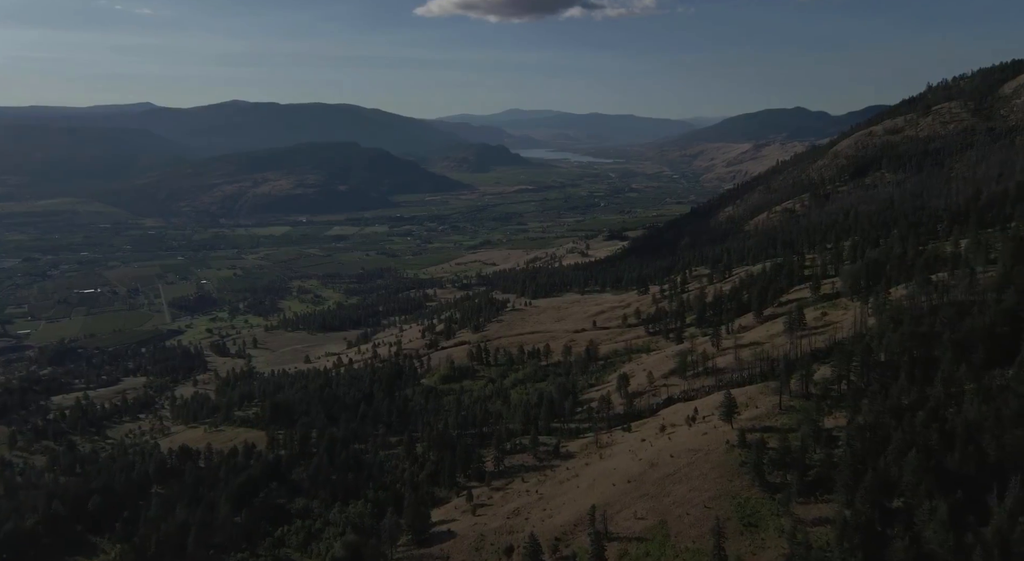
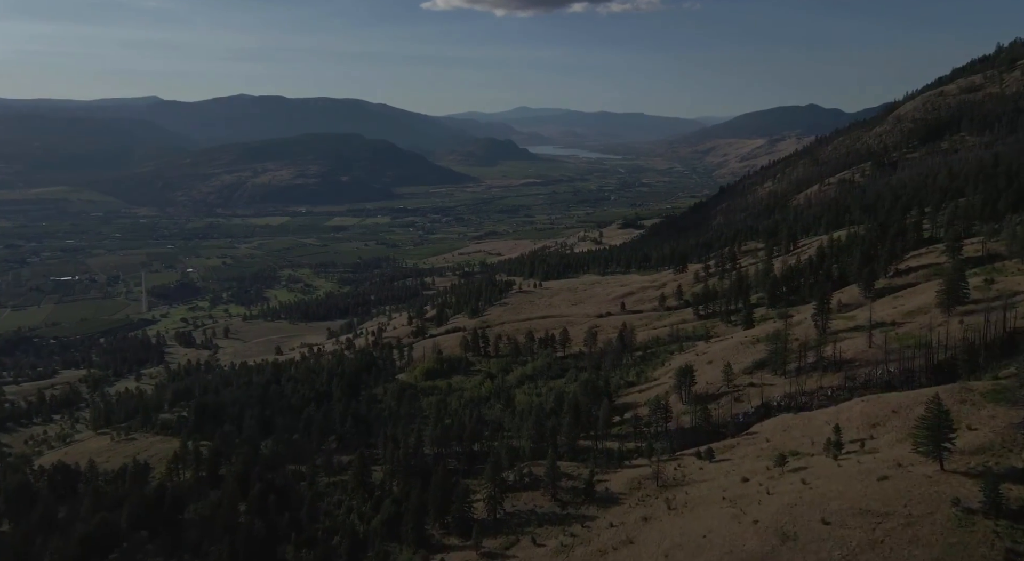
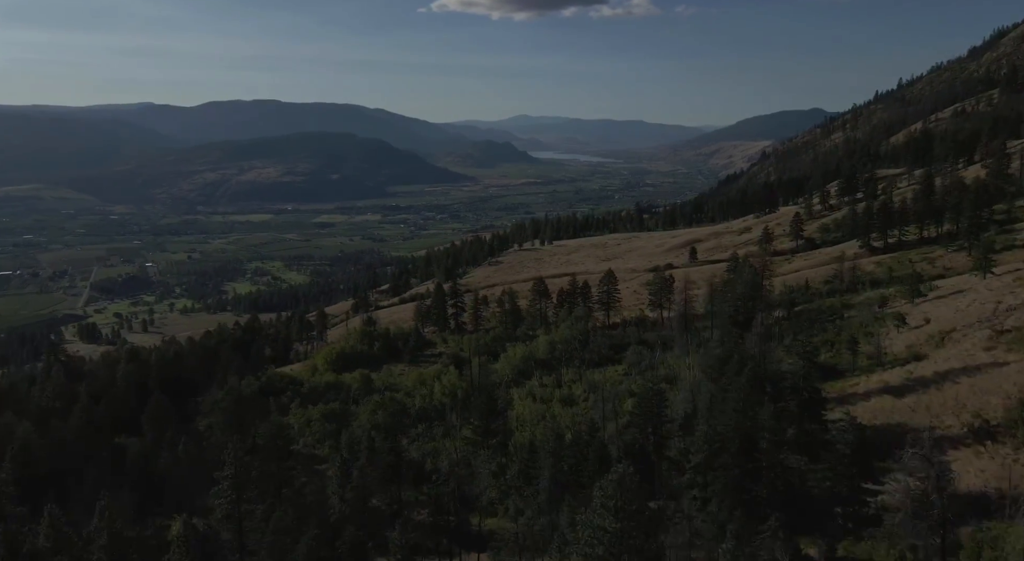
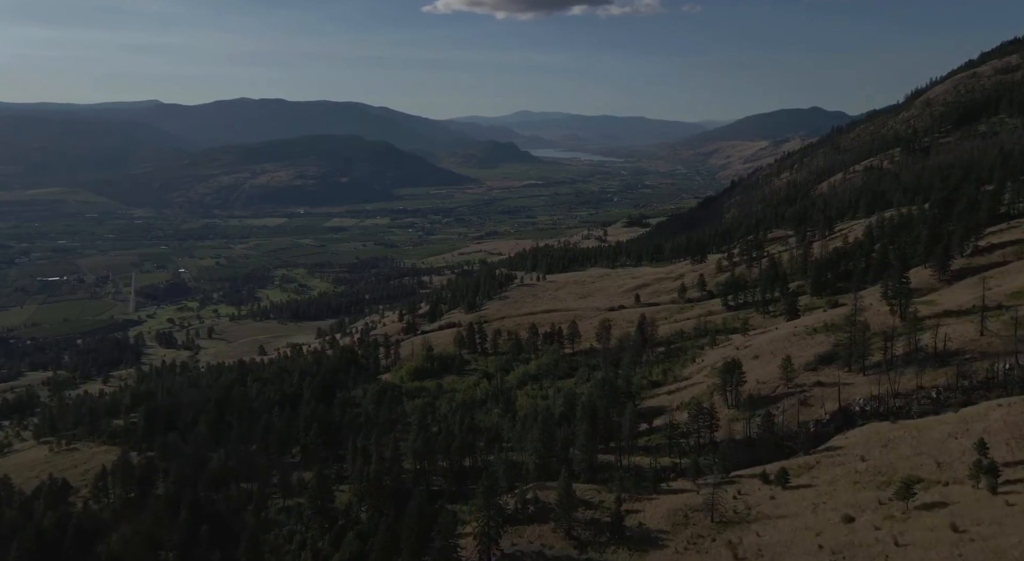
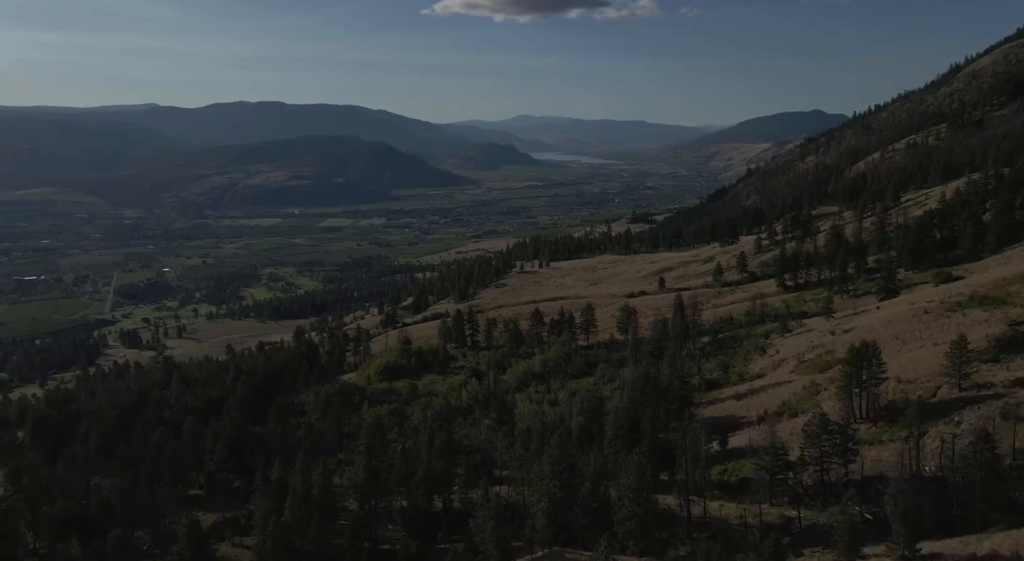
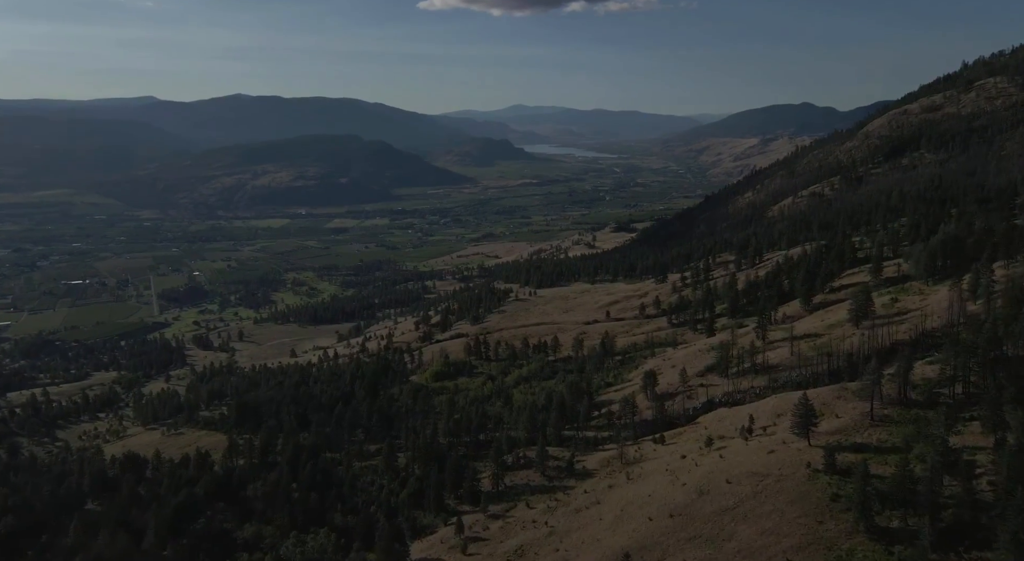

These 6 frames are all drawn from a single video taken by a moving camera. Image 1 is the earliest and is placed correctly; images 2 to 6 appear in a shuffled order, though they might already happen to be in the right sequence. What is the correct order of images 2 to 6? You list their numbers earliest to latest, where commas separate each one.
6, 2, 4, 5, 3
